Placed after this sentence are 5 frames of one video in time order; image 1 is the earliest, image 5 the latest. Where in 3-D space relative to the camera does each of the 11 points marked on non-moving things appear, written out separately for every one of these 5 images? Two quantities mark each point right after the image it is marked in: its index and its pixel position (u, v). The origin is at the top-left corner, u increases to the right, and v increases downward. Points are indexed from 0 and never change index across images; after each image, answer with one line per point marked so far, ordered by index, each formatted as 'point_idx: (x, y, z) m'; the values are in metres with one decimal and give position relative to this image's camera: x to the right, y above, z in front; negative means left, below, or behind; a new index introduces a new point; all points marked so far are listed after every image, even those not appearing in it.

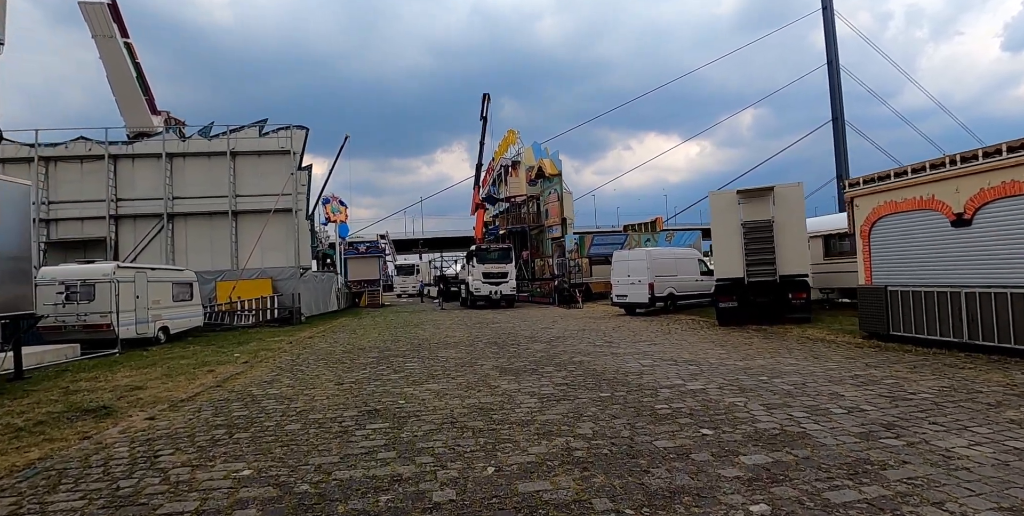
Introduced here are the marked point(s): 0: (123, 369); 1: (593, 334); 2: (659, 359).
0: (-7.7, -2.2, +10.5) m
1: (+2.1, -2.0, +14.1) m
2: (+2.7, -1.8, +9.7) m
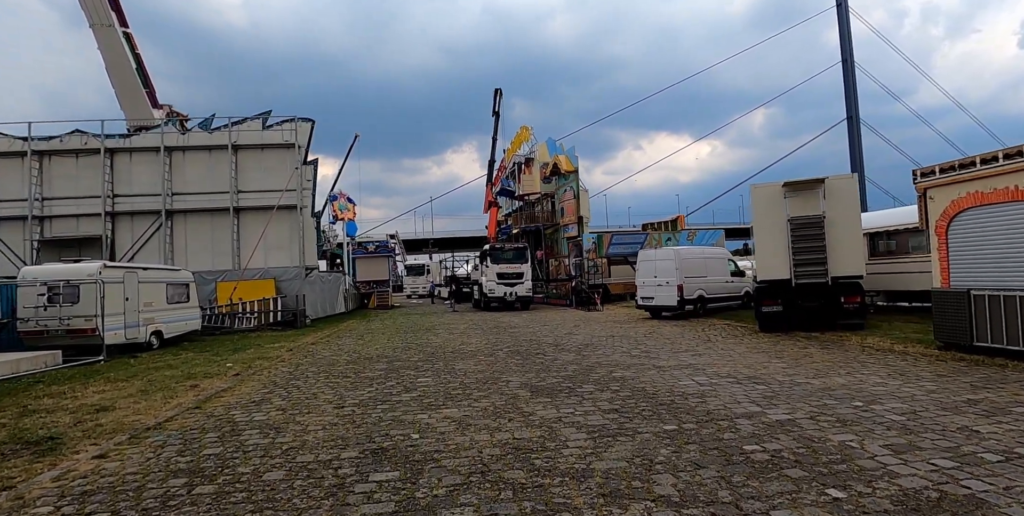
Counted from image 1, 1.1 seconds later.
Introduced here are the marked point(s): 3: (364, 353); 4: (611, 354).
0: (-7.2, -2.2, +9.3) m
1: (+2.7, -2.0, +12.7) m
2: (+3.1, -1.8, +8.3) m
3: (-3.1, -2.0, +11.2) m
4: (+2.0, -1.9, +10.6) m
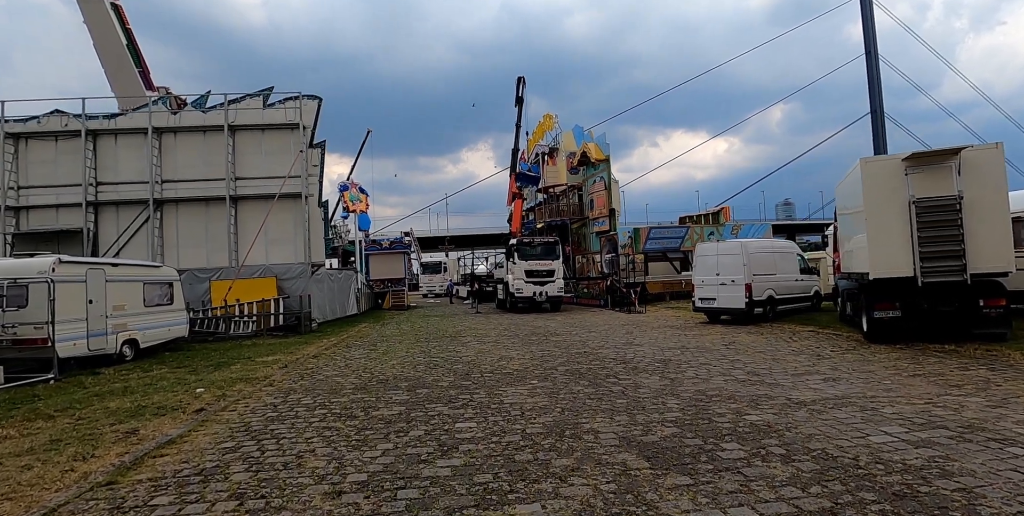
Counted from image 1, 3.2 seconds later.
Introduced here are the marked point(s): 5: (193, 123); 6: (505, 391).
0: (-6.3, -2.0, +6.8) m
1: (+3.7, -1.8, +9.9) m
2: (+4.0, -1.7, +5.5) m
3: (-2.2, -1.9, +8.6) m
4: (+2.9, -1.8, +7.9) m
5: (-11.0, +4.7, +18.4) m
6: (-0.1, -1.8, +7.1) m
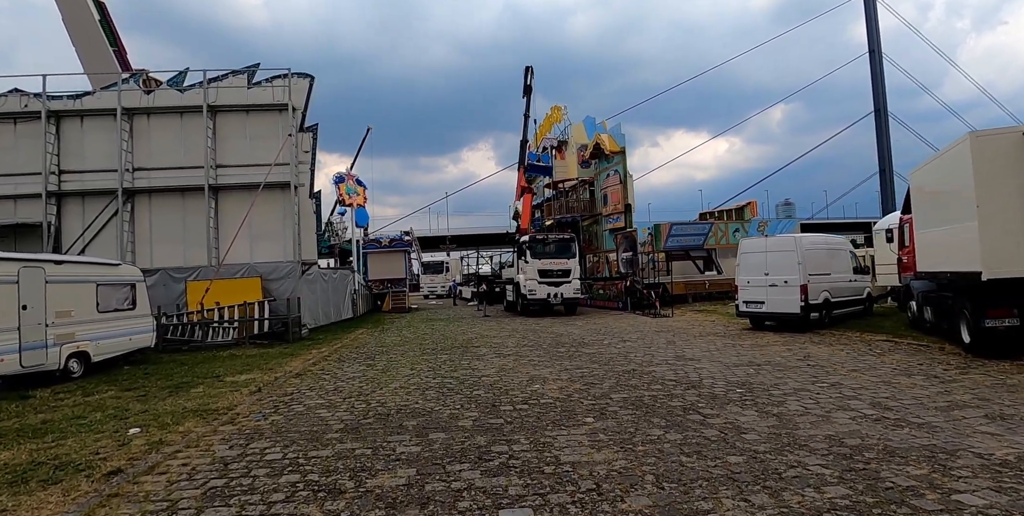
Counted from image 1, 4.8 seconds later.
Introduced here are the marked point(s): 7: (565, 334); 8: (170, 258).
0: (-5.8, -1.9, +4.7) m
1: (+4.2, -1.8, +7.9) m
2: (+4.5, -1.6, +3.4) m
3: (-1.7, -1.8, +6.5) m
4: (+3.4, -1.7, +5.8) m
5: (-10.5, +4.7, +16.3) m
6: (+0.4, -1.7, +5.0) m
7: (+1.4, -2.0, +14.1) m
8: (-10.6, 0.0, +16.6) m
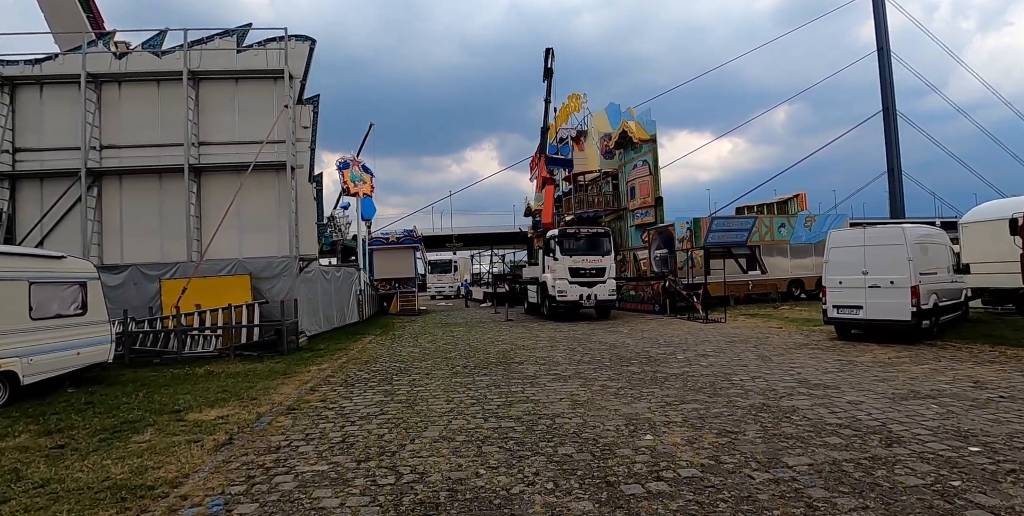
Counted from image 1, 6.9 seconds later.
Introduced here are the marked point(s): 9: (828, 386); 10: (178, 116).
0: (-4.9, -1.8, +2.2) m
1: (+5.1, -1.6, +5.3) m
2: (+5.4, -1.5, +0.9) m
3: (-0.8, -1.6, +4.0) m
4: (+4.3, -1.6, +3.3) m
5: (-9.5, +4.9, +13.8) m
6: (+1.3, -1.6, +2.5) m
7: (+2.4, -1.9, +11.6) m
8: (-9.7, +0.1, +14.1) m
9: (+4.2, -1.7, +7.1) m
10: (-8.7, +3.7, +13.9) m
